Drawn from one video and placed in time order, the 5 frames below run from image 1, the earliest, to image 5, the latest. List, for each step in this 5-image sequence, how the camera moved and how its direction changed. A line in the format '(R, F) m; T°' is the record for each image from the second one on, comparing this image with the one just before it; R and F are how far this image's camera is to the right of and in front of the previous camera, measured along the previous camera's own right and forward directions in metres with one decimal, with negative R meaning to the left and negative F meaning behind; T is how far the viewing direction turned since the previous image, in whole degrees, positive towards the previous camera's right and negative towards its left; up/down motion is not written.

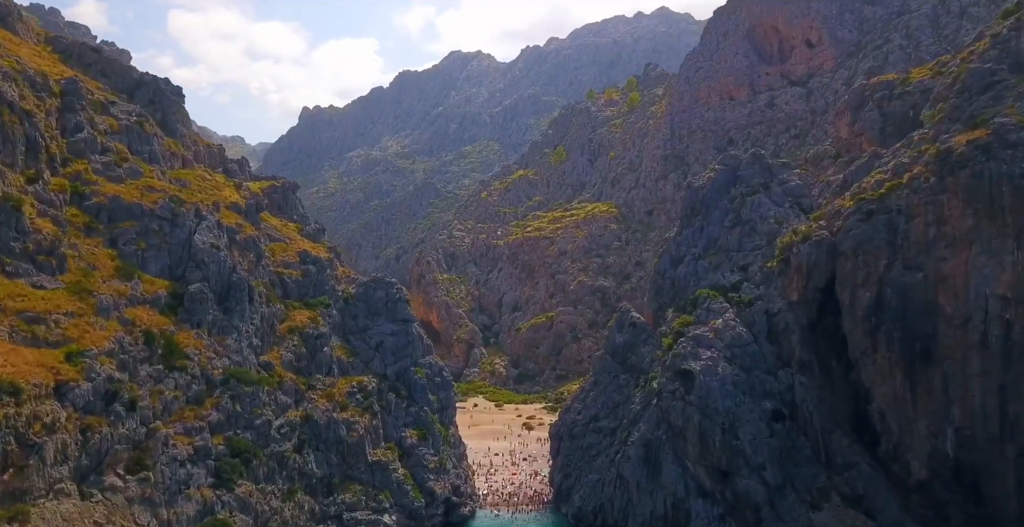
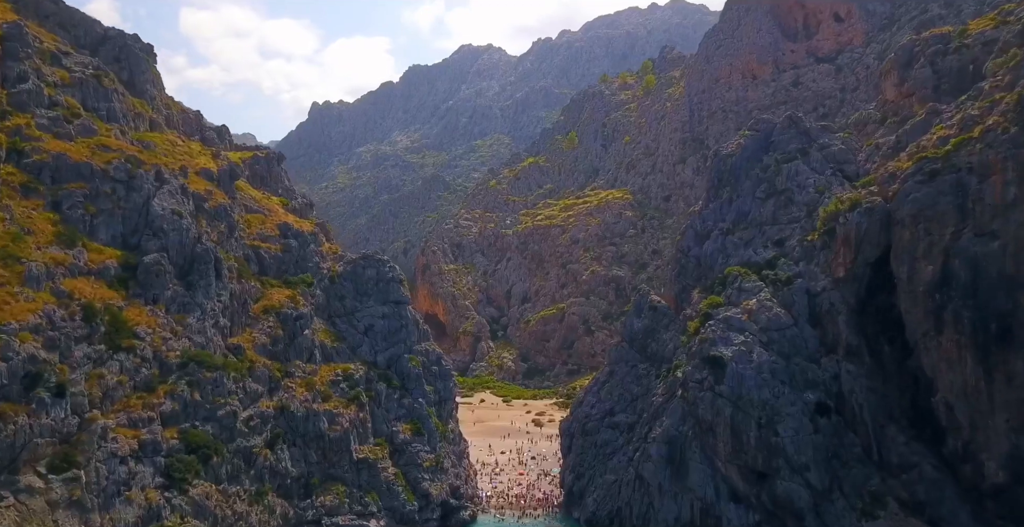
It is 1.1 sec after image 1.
(+0.4, +6.6) m; -1°
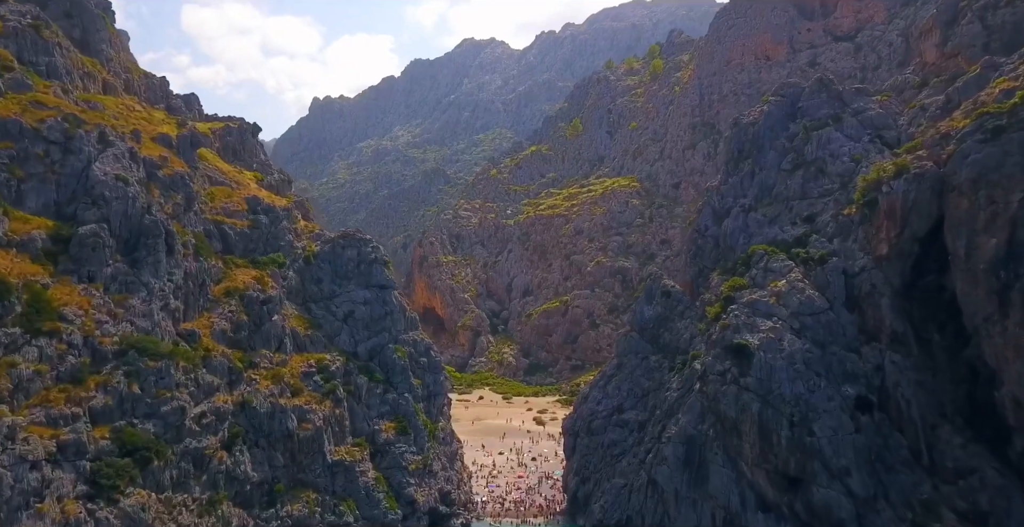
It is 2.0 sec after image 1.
(+0.4, +5.8) m; 0°
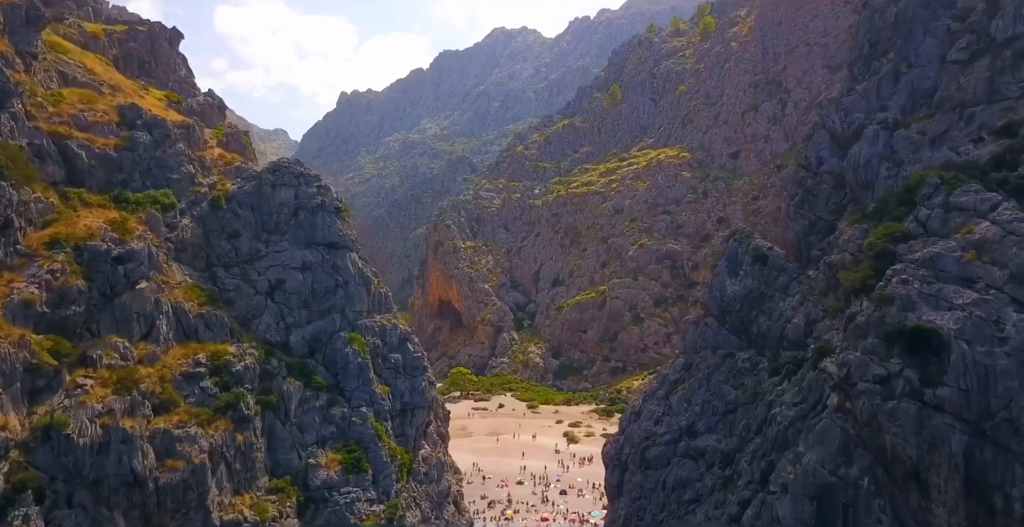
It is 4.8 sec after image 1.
(+0.7, +17.3) m; -2°
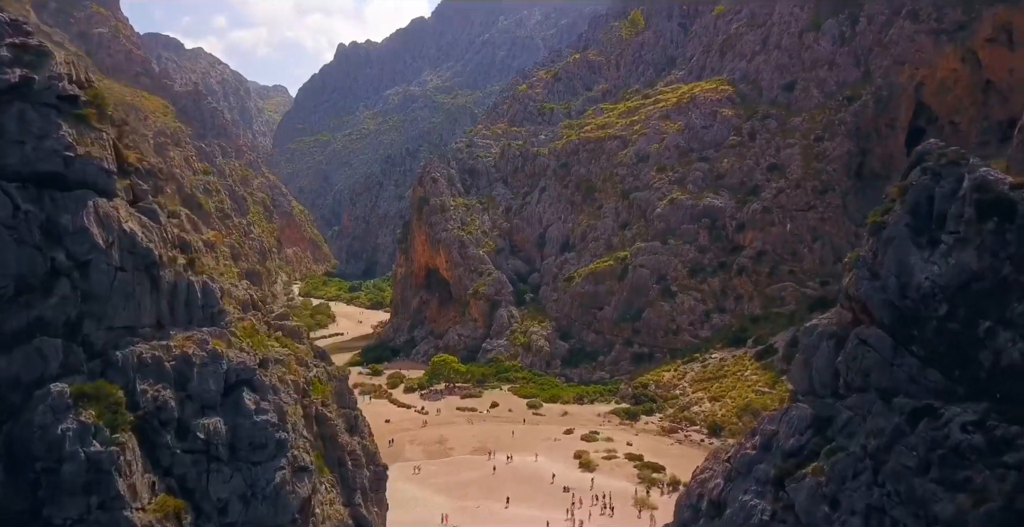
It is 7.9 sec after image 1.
(+1.2, +19.2) m; -1°
